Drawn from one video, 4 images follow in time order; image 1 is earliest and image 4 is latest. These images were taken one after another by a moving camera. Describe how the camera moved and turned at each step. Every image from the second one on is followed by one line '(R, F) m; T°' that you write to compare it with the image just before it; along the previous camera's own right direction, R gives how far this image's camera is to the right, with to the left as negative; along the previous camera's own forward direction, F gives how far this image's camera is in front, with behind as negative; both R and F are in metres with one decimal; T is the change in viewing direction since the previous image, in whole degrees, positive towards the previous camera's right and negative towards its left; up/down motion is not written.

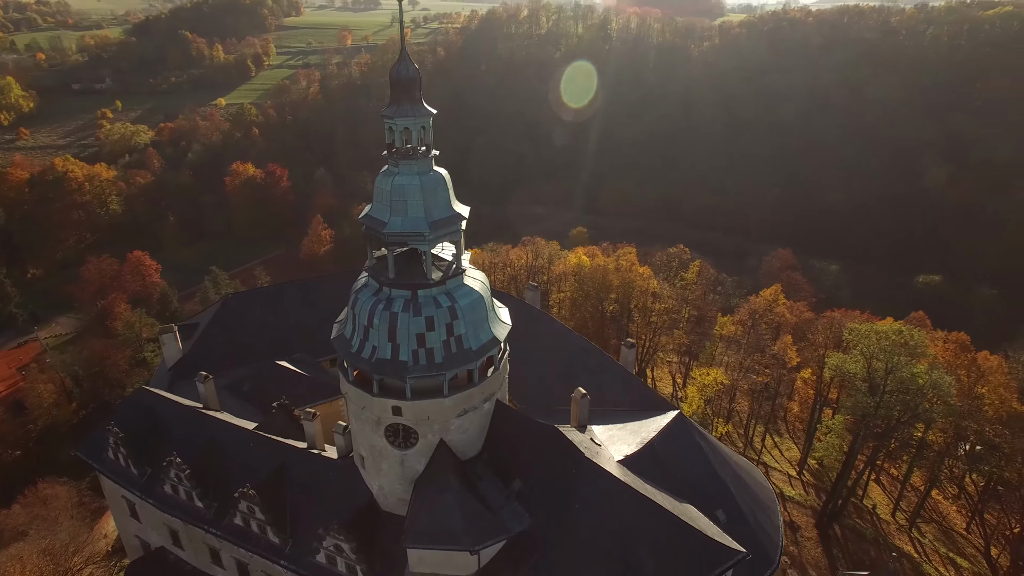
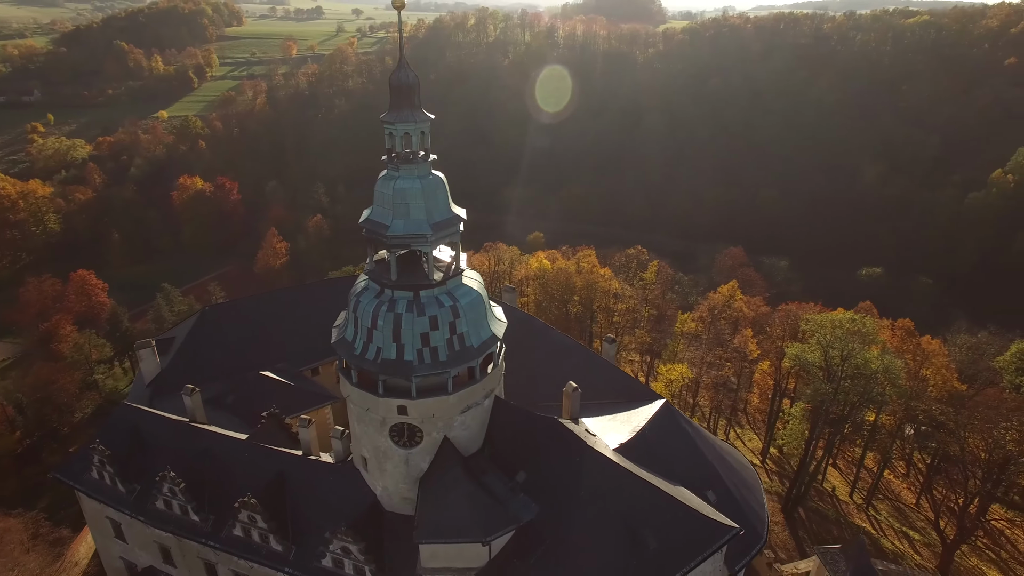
(-1.1, -0.5) m; +4°
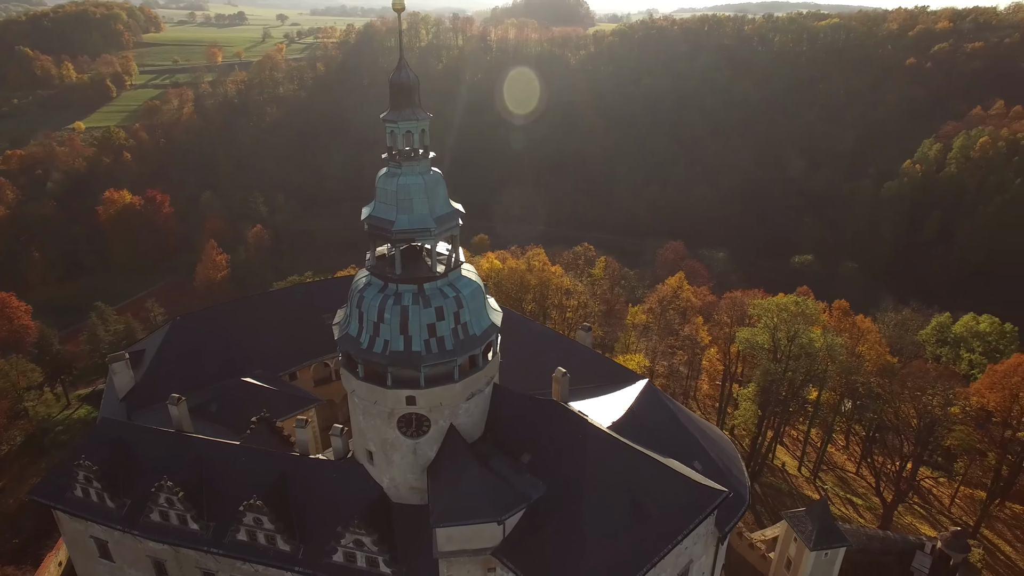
(-1.5, -0.6) m; +6°
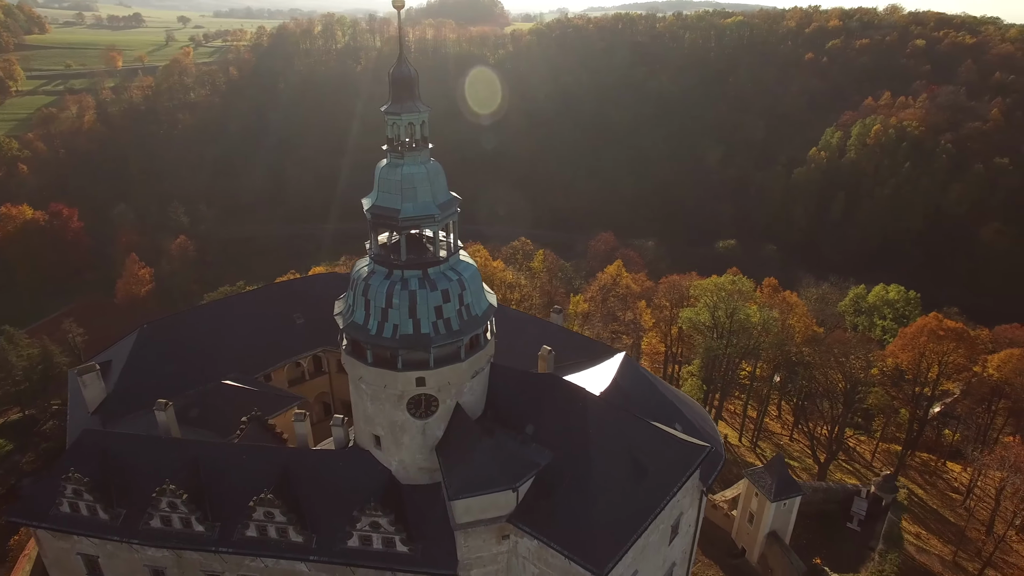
(-1.8, -0.8) m; +7°
